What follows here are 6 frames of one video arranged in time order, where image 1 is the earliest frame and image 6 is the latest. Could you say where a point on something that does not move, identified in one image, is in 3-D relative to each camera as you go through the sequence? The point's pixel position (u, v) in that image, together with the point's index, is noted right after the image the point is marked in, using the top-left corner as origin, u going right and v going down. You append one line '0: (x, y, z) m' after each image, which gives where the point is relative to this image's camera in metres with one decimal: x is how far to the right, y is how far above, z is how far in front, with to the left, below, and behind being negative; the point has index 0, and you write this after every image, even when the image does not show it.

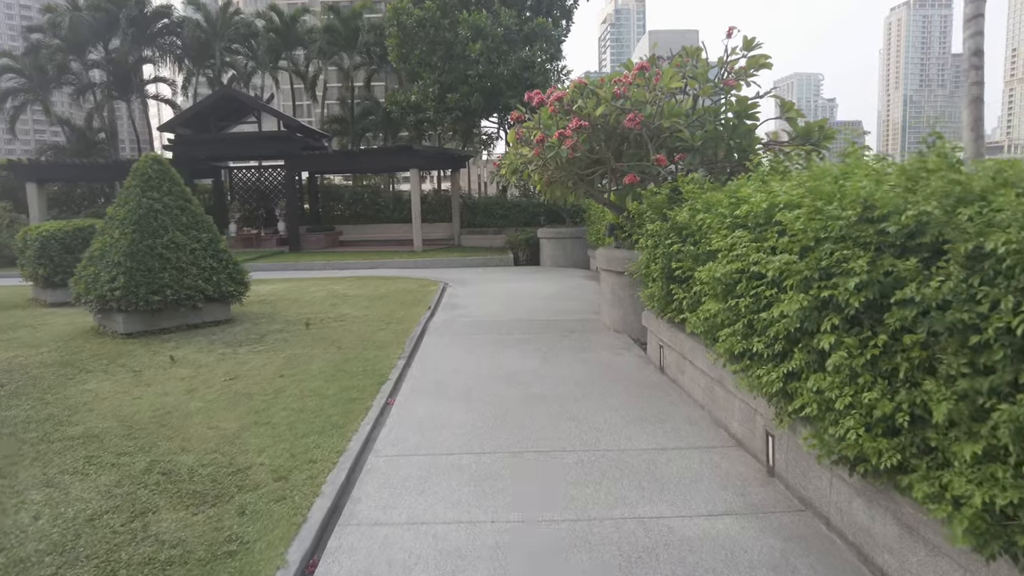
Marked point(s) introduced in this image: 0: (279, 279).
0: (-5.0, +0.2, +14.7) m
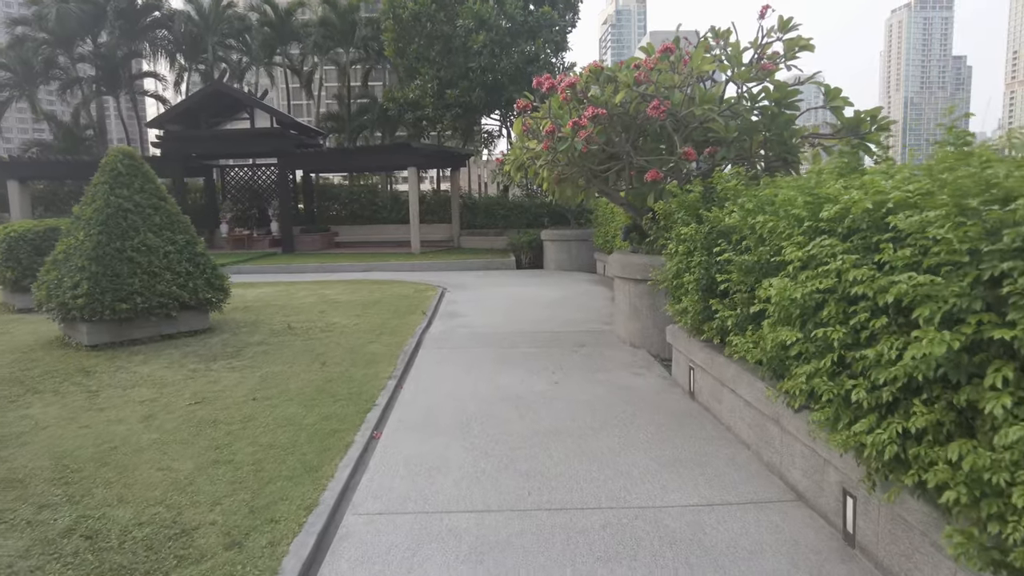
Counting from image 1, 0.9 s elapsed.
0: (-5.0, +0.1, +13.9) m
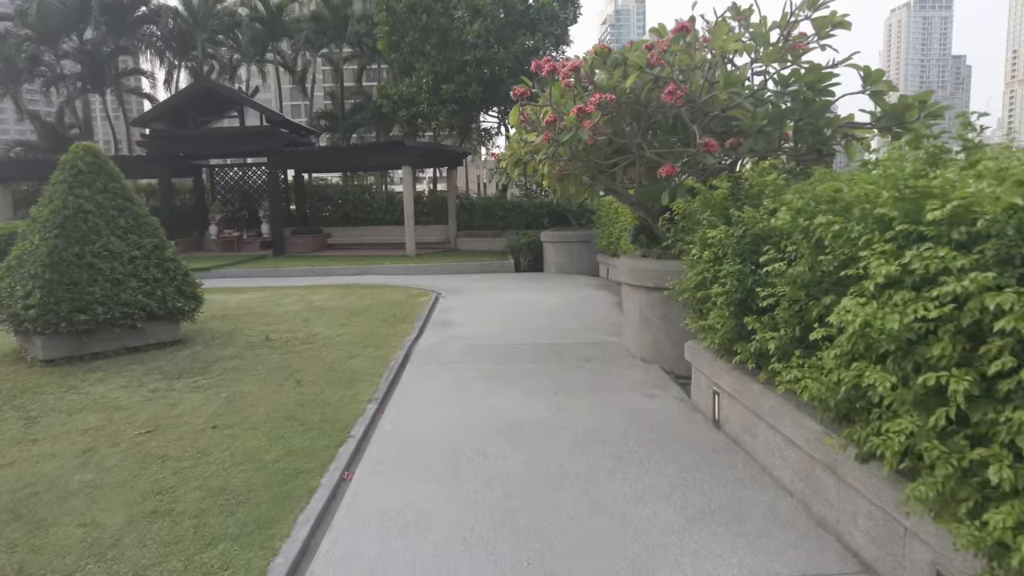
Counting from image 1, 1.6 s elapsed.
0: (-5.0, 0.0, +13.2) m
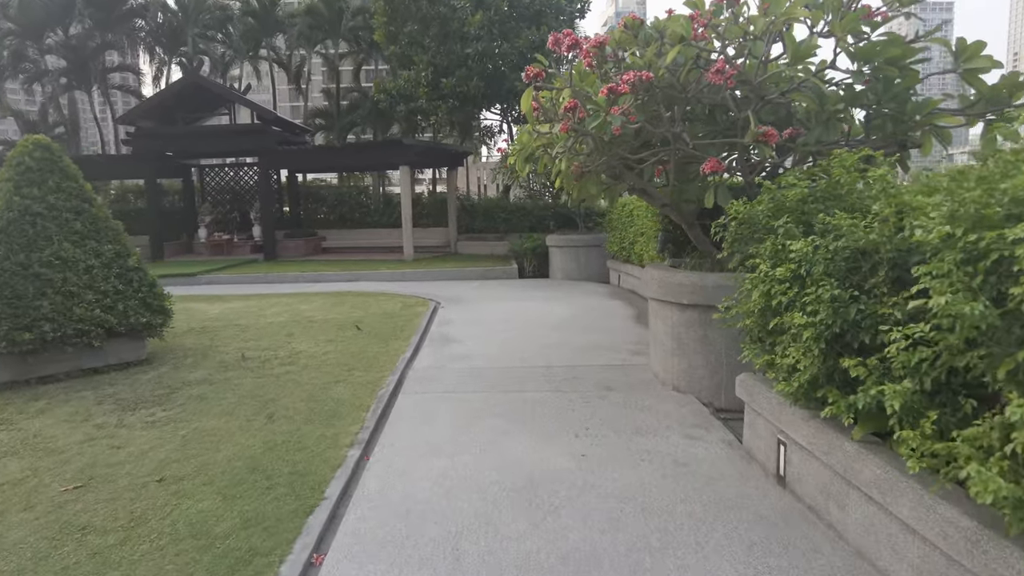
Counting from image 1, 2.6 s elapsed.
0: (-4.9, -0.1, +12.3) m
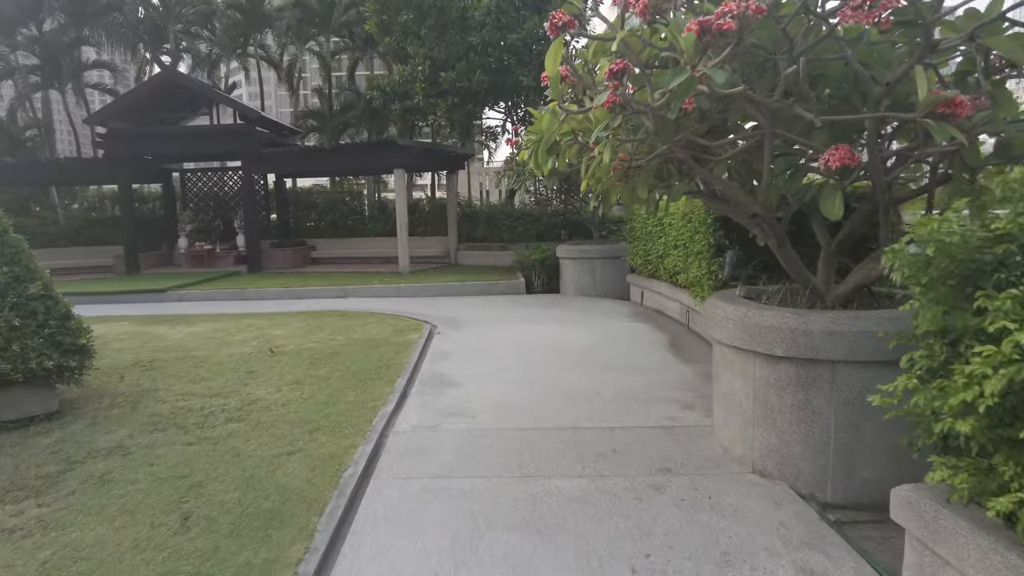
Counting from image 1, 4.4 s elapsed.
0: (-4.8, -0.4, +10.8) m
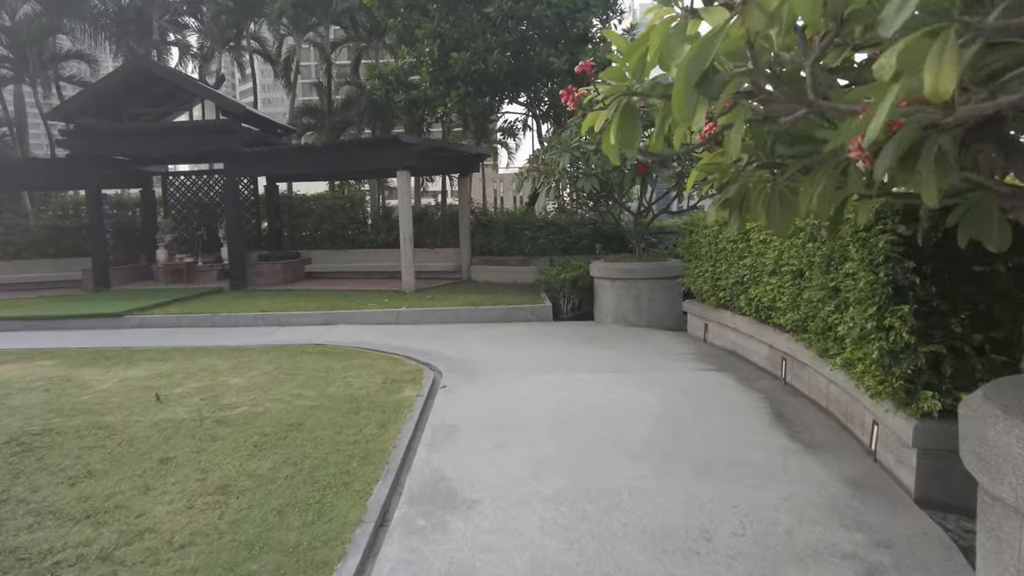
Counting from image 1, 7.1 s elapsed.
0: (-4.5, -0.8, +8.6) m
